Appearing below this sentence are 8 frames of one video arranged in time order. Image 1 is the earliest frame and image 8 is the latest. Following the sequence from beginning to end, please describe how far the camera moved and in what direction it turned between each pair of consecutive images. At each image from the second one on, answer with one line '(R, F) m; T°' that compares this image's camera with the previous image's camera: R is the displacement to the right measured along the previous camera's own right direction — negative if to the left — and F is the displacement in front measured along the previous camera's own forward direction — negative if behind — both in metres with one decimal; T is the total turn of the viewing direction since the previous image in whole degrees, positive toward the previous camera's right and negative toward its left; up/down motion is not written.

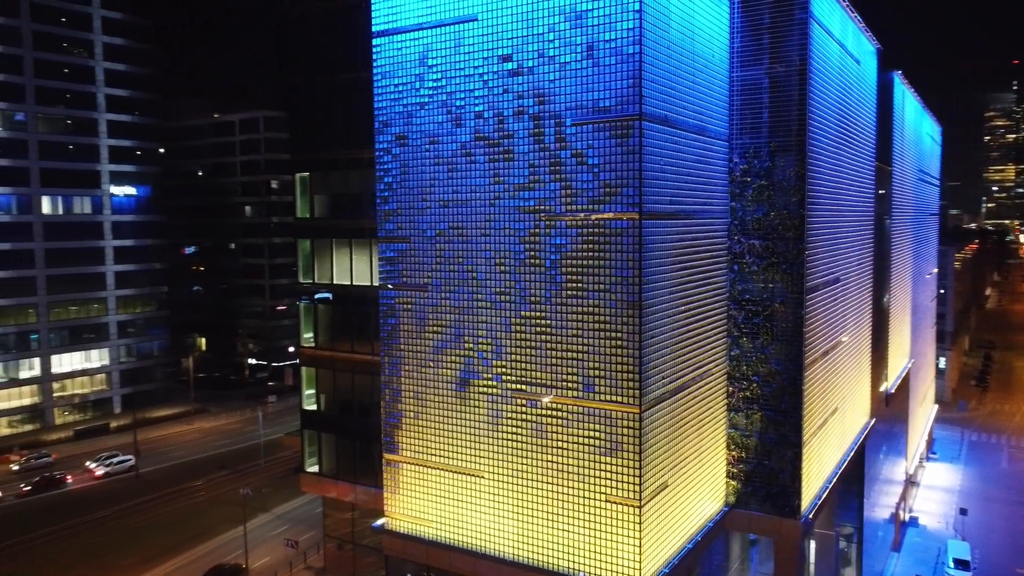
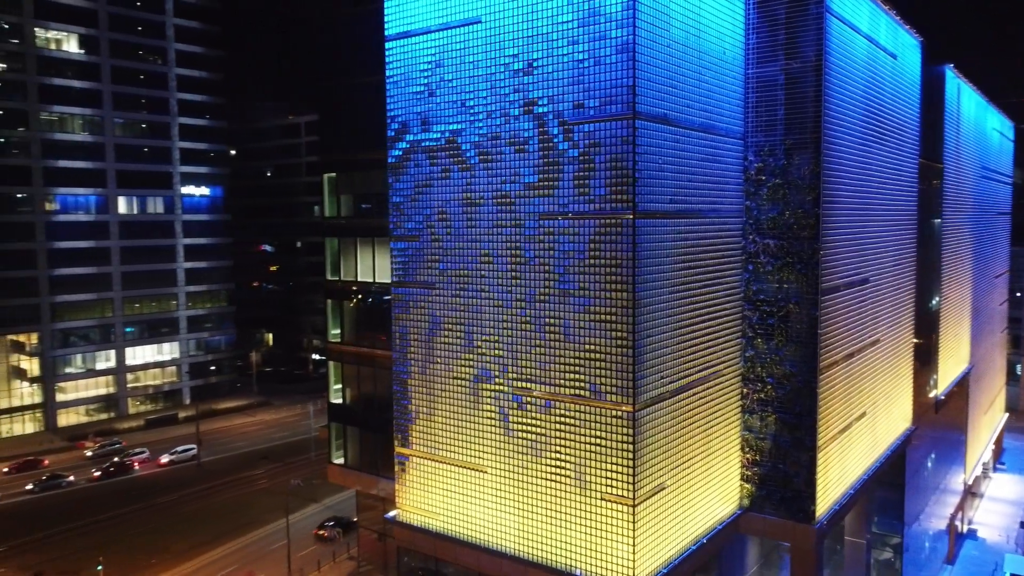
(+1.9, -0.2) m; -5°
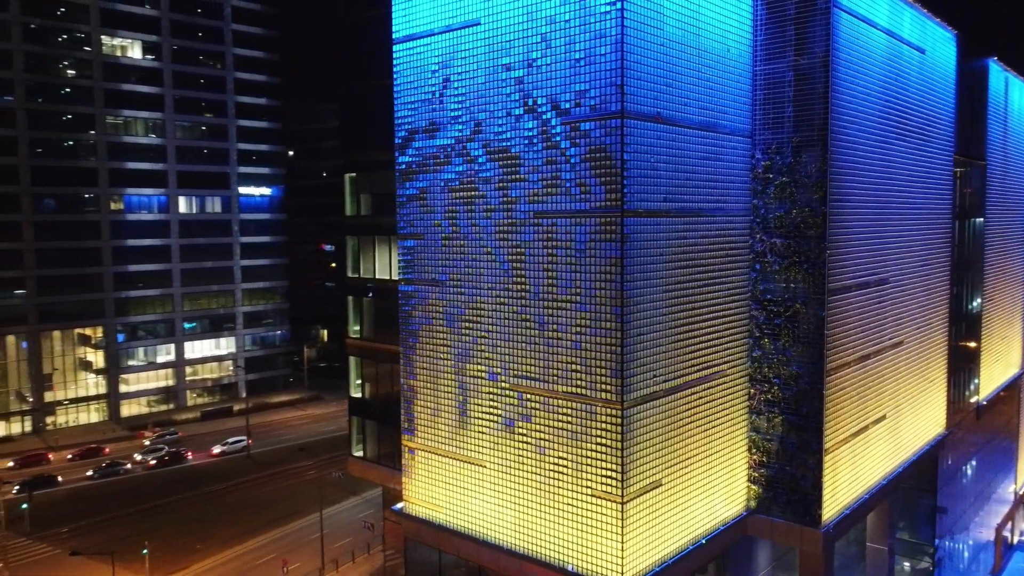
(+1.8, -0.3) m; -4°
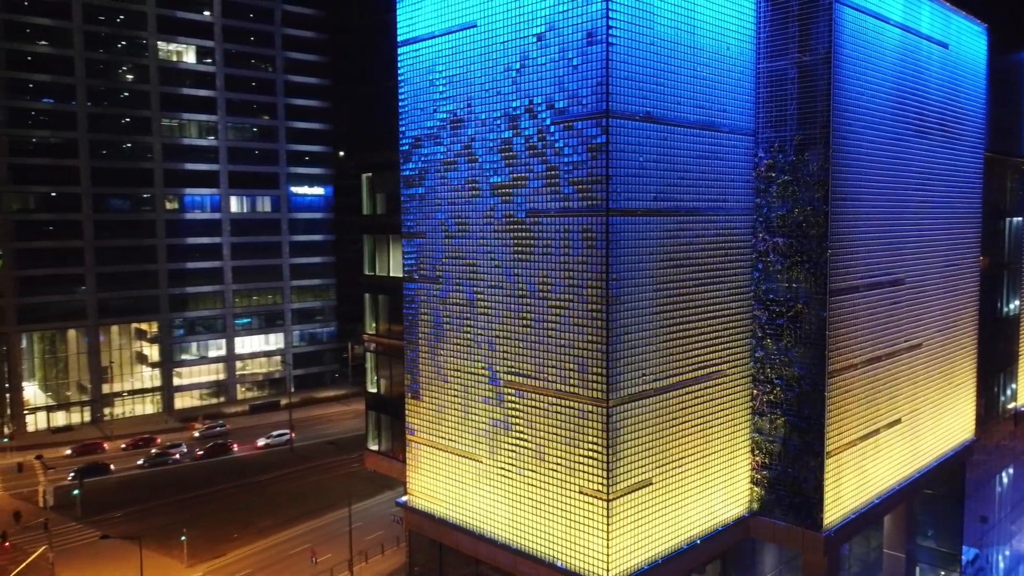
(+1.8, -0.3) m; -4°
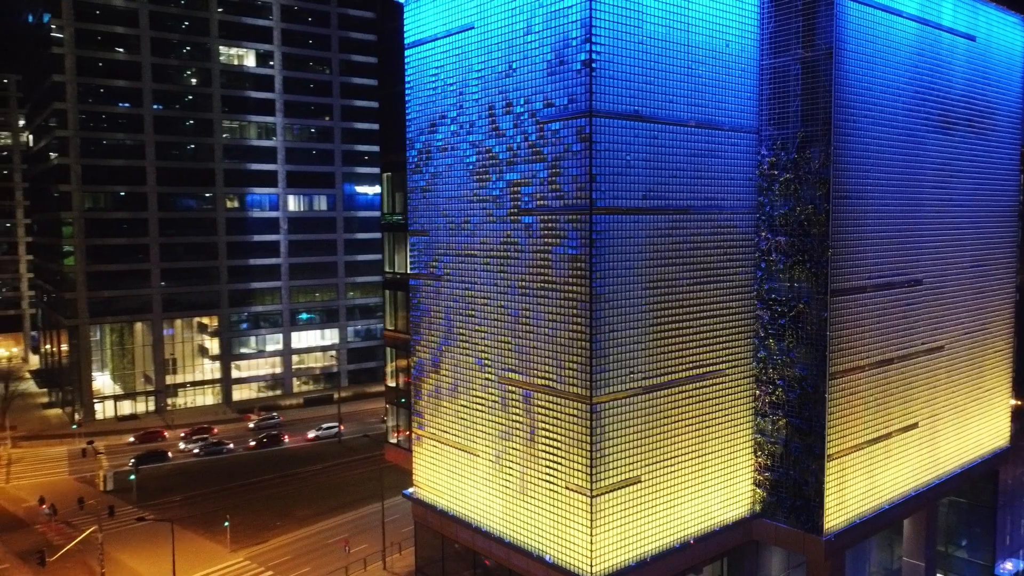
(+2.1, -0.3) m; -4°
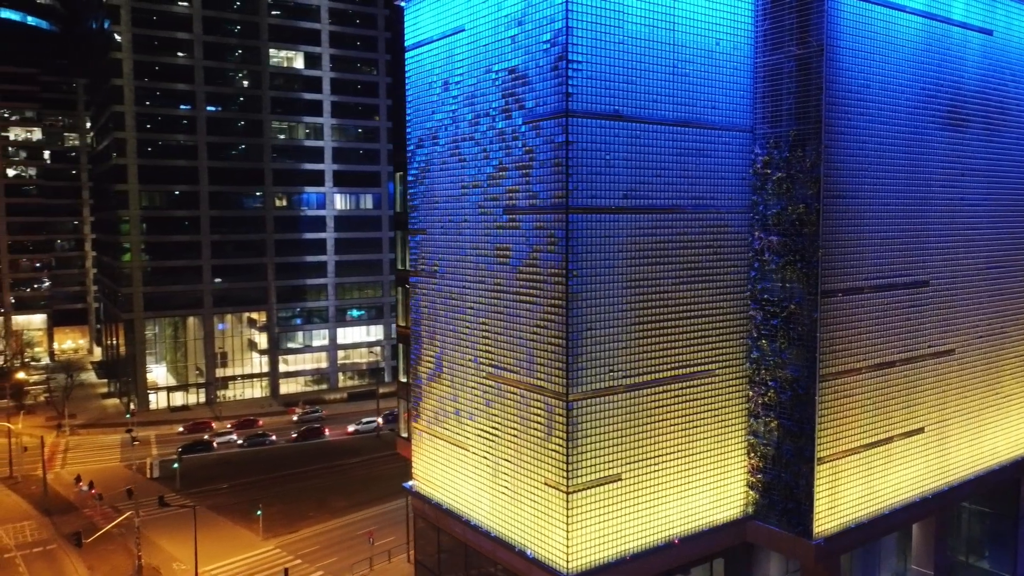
(+2.1, -0.3) m; -4°
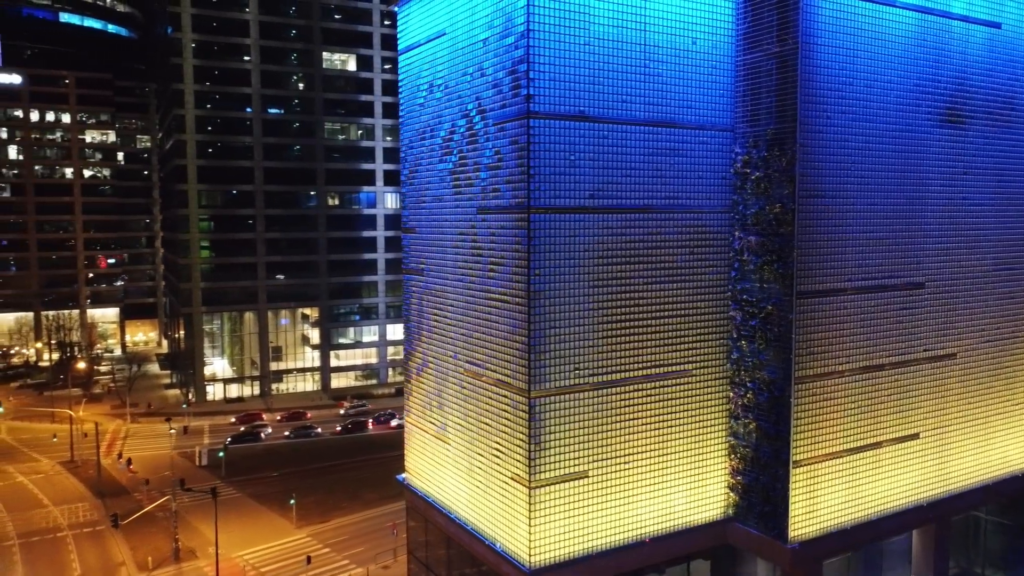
(+2.8, -0.4) m; -4°
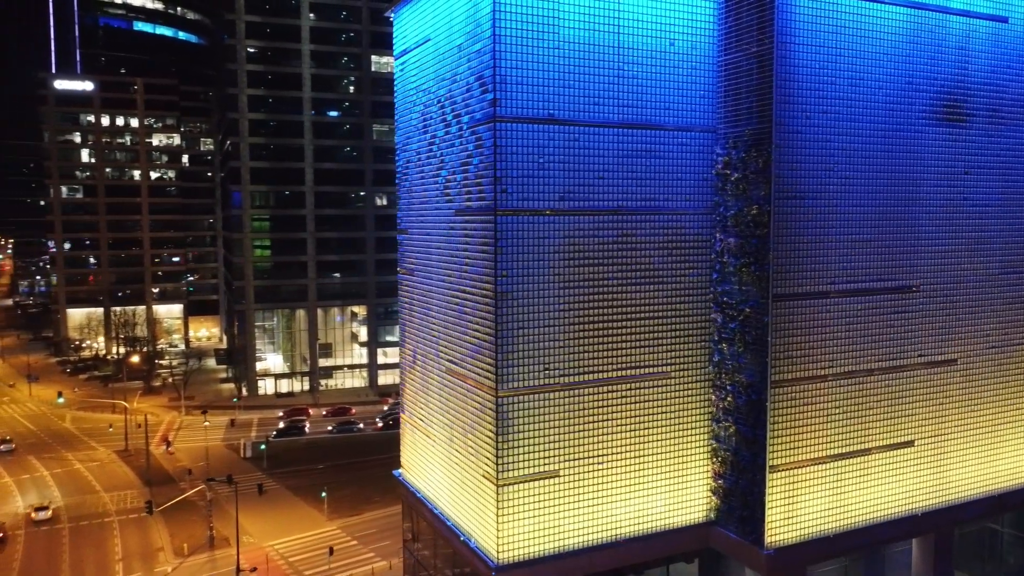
(+2.7, -0.3) m; -4°
